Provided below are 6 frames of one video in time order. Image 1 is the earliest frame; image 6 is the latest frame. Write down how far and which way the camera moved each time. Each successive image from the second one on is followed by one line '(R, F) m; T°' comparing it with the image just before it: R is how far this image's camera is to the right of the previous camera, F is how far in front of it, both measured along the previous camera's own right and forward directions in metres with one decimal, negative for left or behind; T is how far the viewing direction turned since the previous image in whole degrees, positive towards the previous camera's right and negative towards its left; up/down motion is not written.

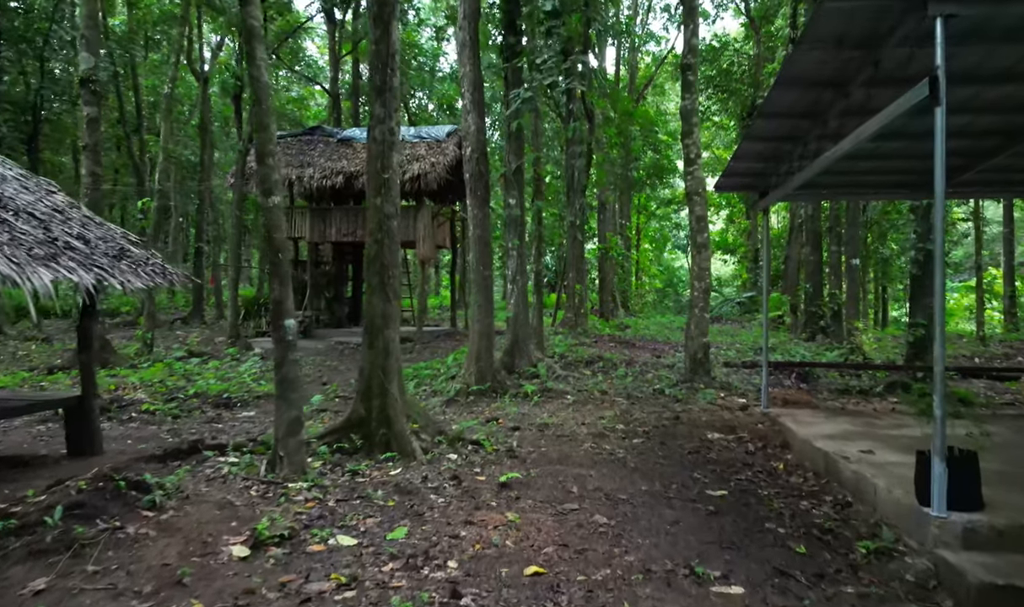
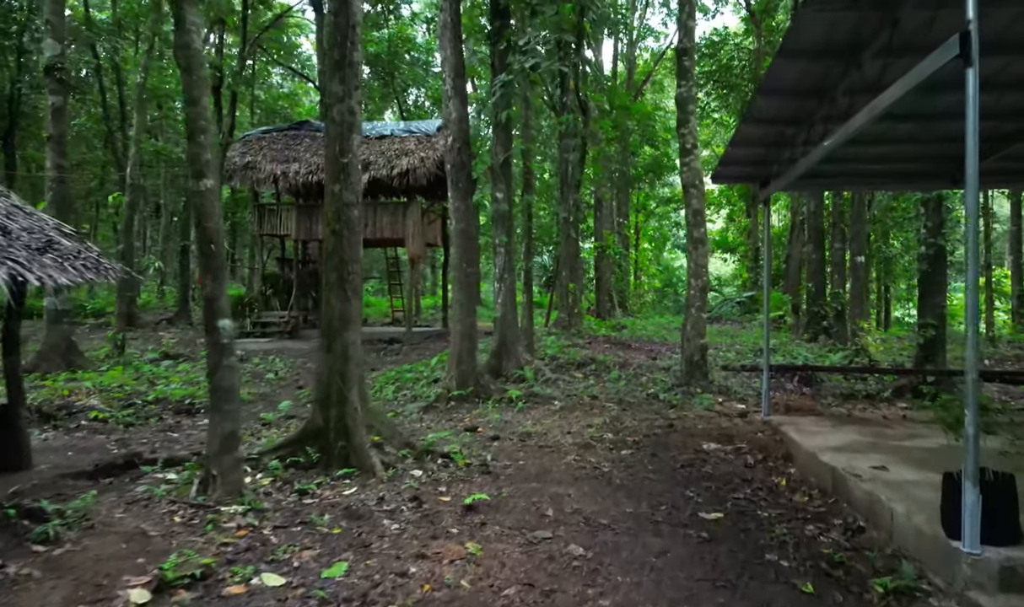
(+0.2, +0.6) m; 0°
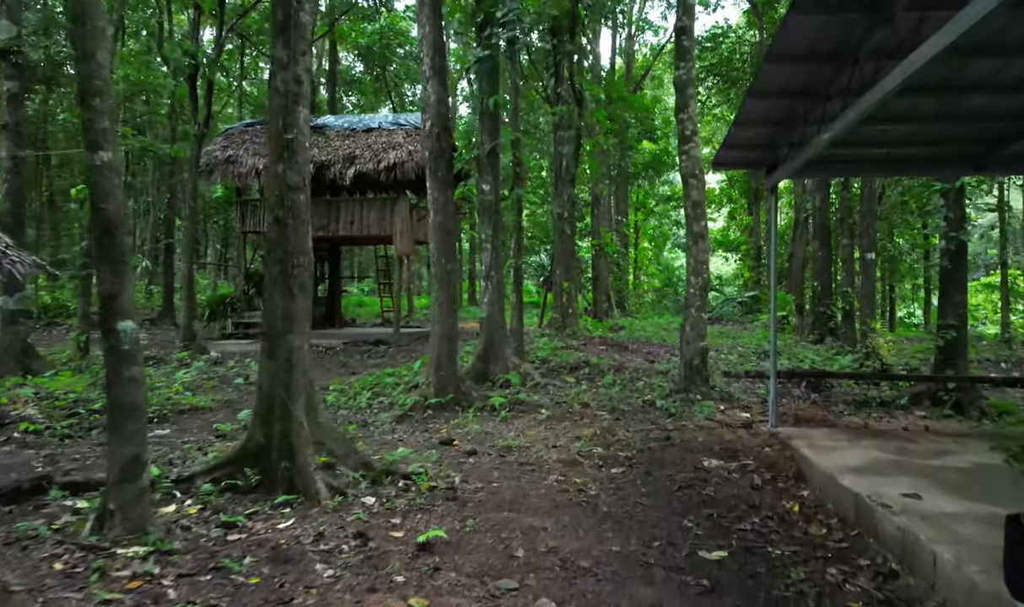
(+0.2, +0.7) m; 0°
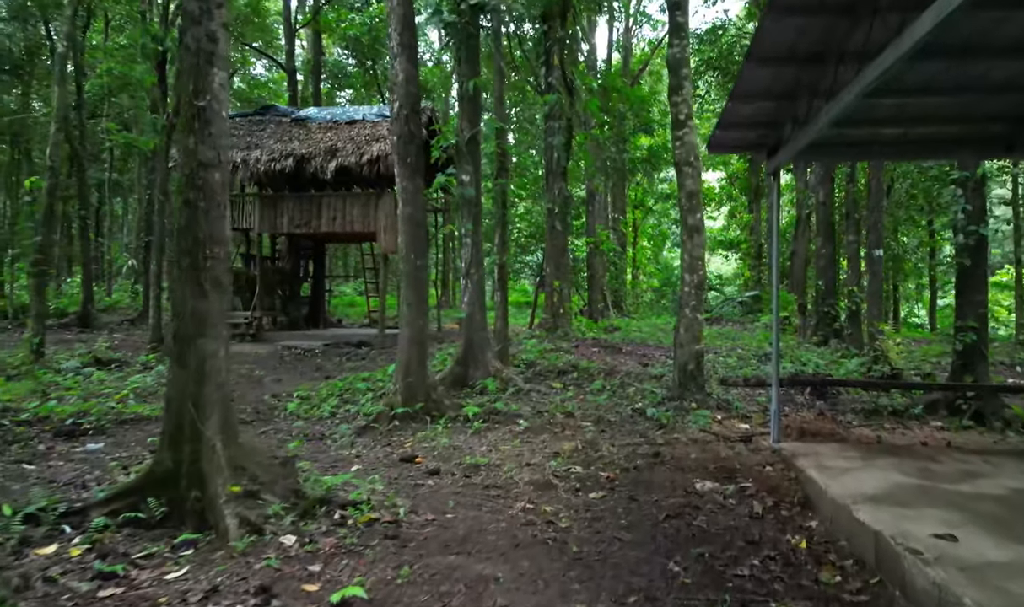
(+0.3, +0.7) m; 0°
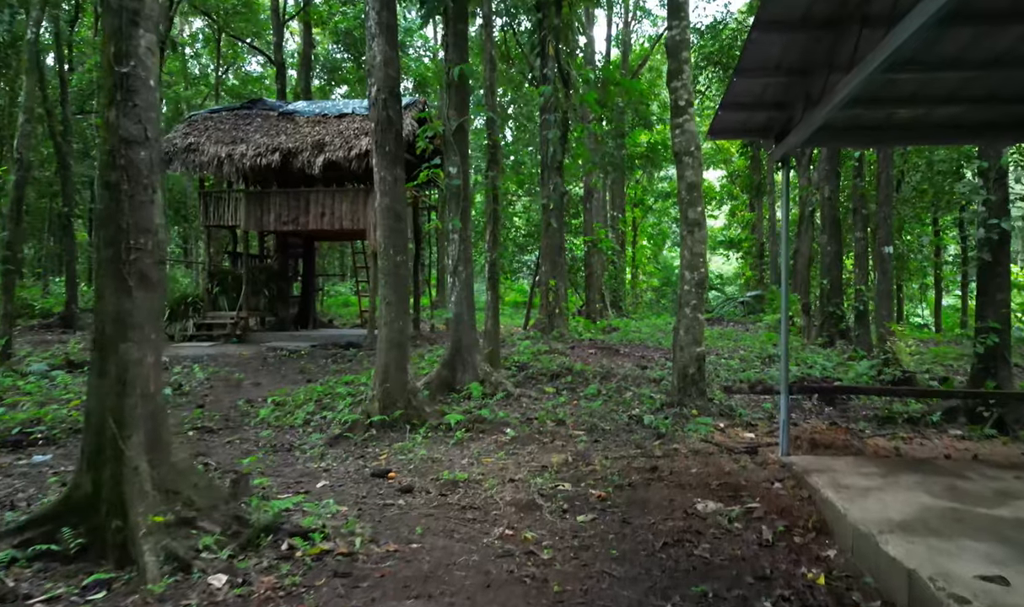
(+0.1, +0.5) m; 0°
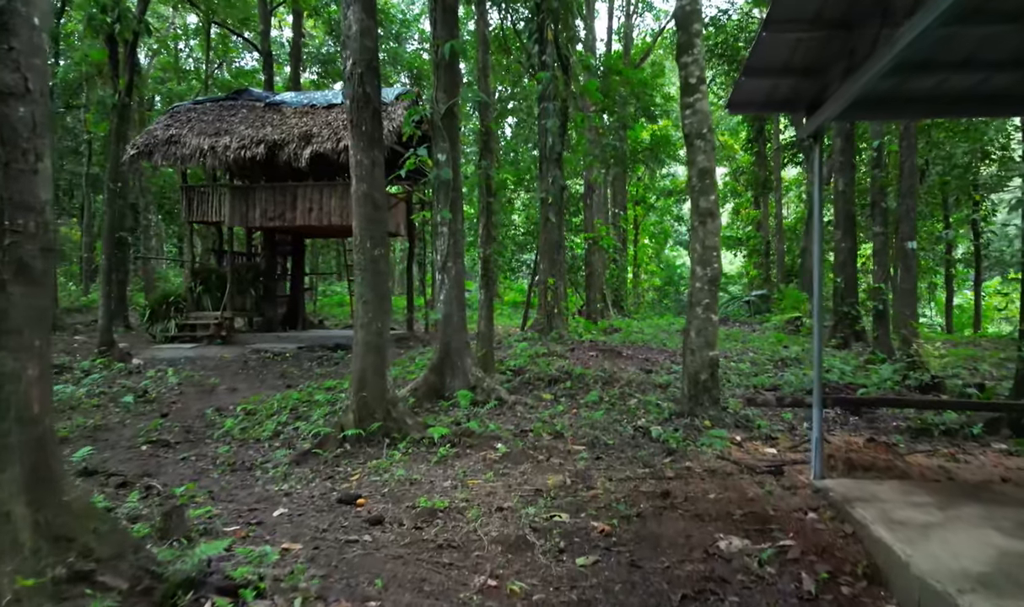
(+0.1, +0.7) m; 0°
